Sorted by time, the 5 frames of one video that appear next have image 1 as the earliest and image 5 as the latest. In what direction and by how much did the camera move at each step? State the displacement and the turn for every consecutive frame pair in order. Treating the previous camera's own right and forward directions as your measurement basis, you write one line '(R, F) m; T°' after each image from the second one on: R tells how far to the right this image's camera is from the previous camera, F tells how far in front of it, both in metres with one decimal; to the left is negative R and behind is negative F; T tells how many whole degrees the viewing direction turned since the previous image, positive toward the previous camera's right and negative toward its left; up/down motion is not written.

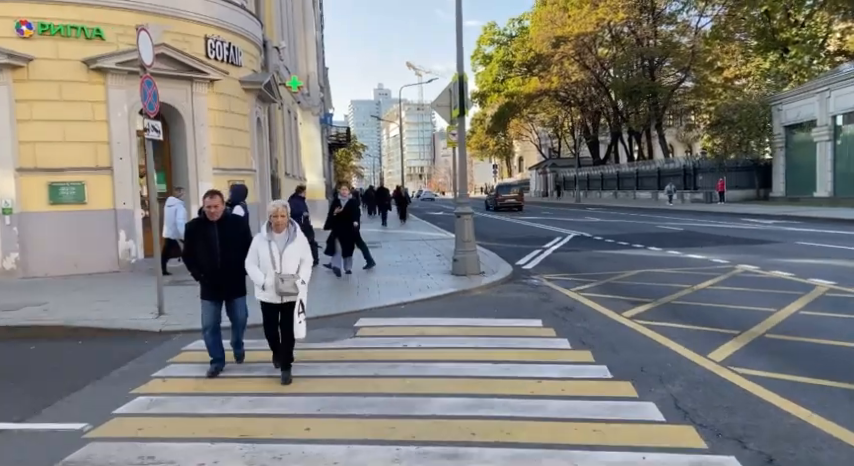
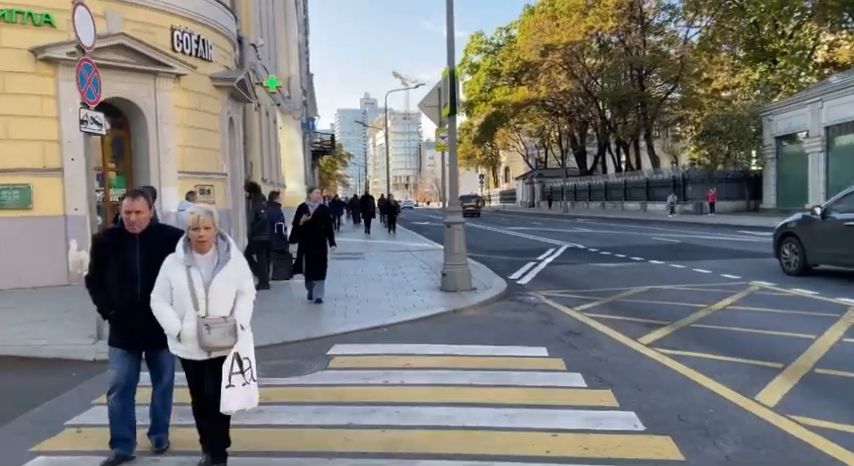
(0.0, +1.2) m; +1°
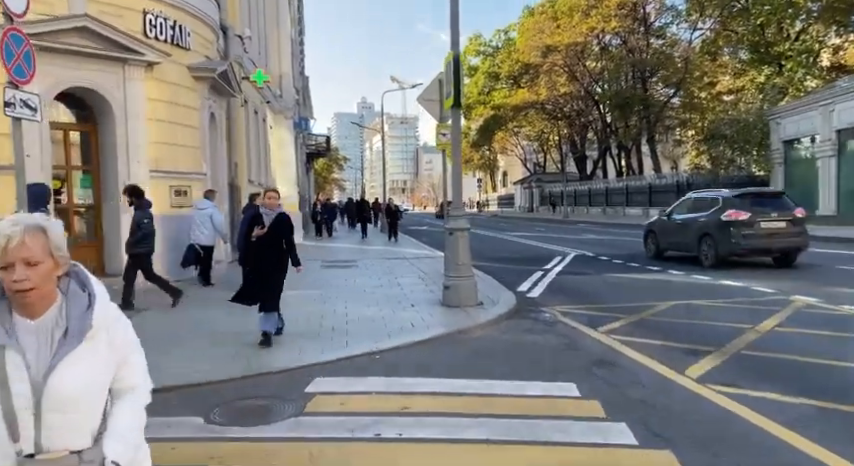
(0.0, +1.3) m; 0°
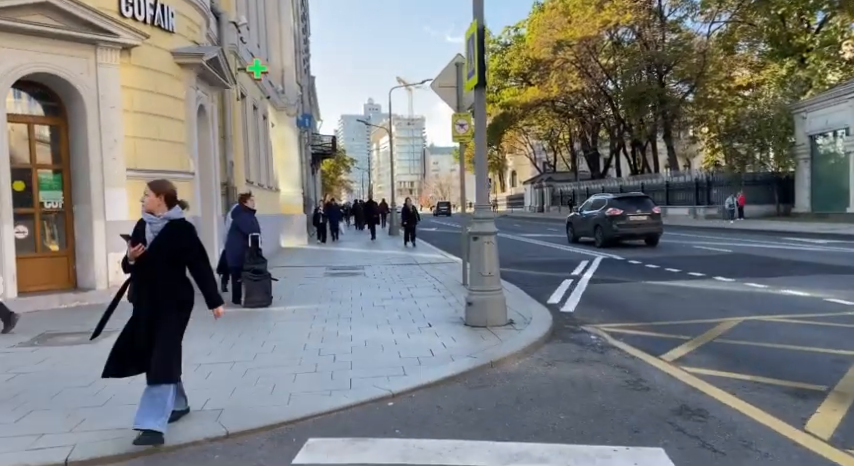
(-0.2, +1.5) m; -1°
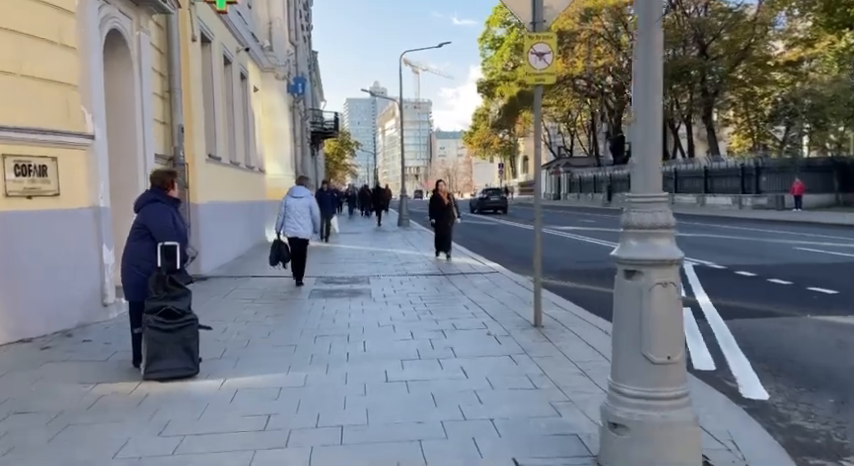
(-0.5, +4.5) m; 0°
